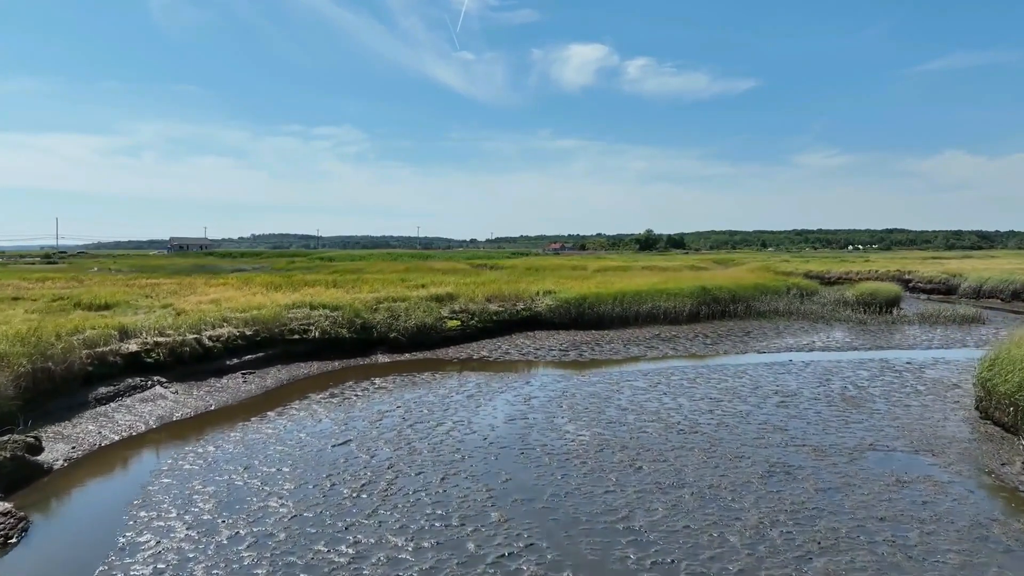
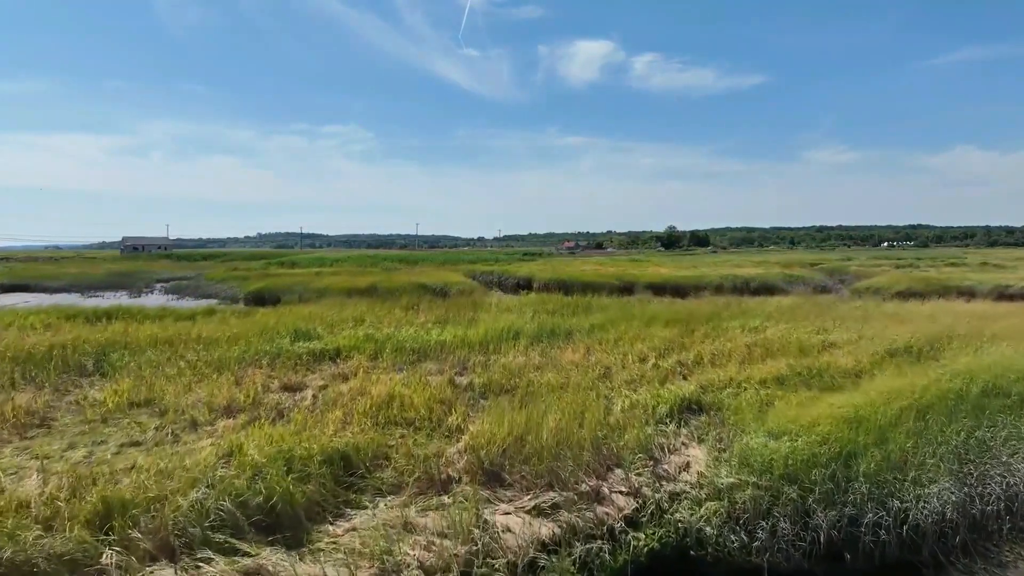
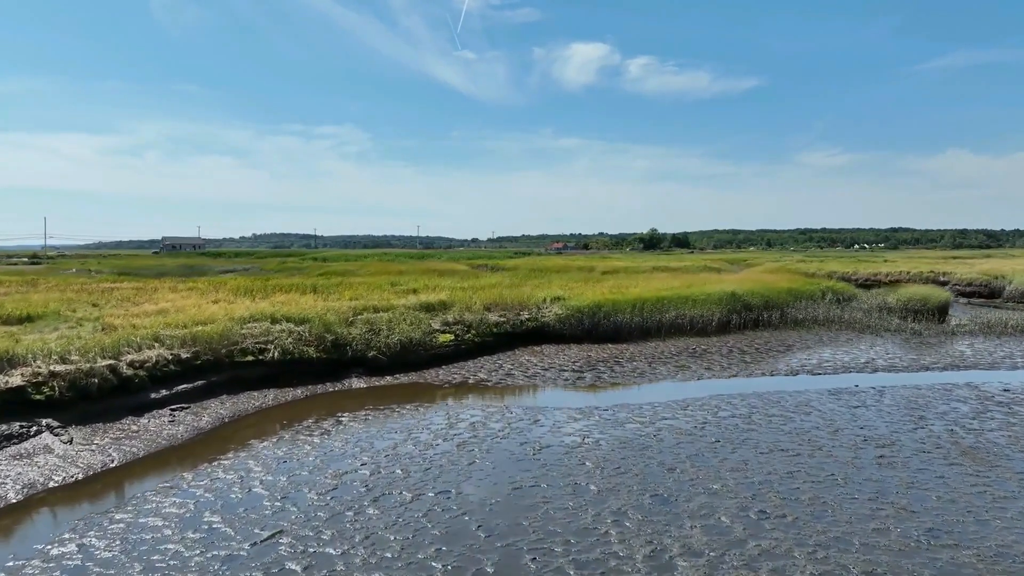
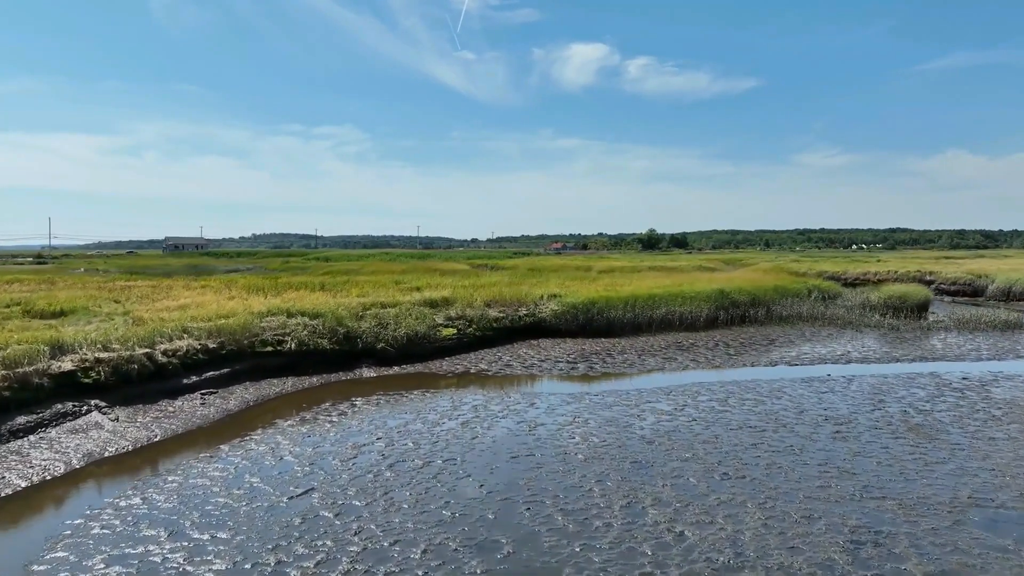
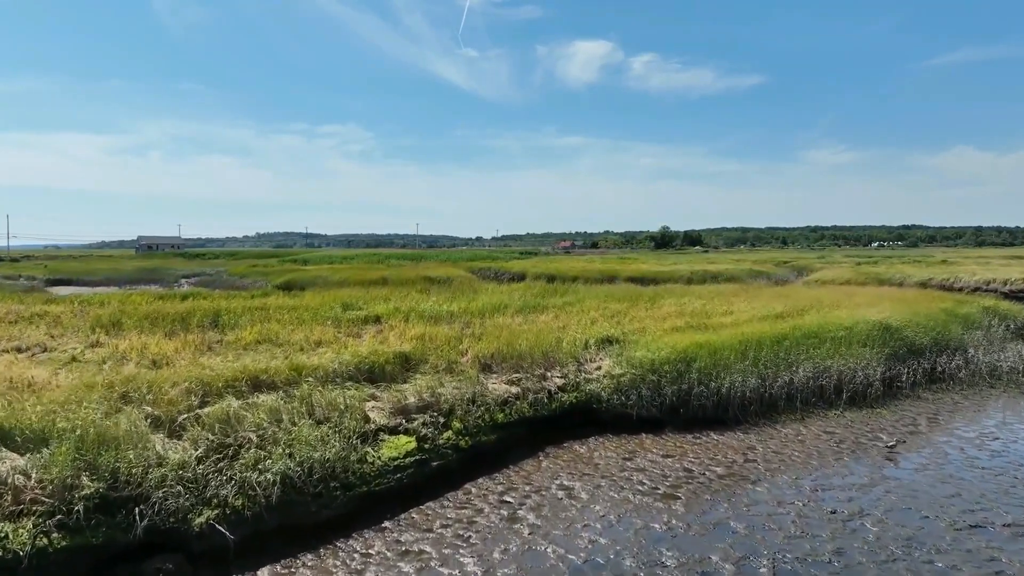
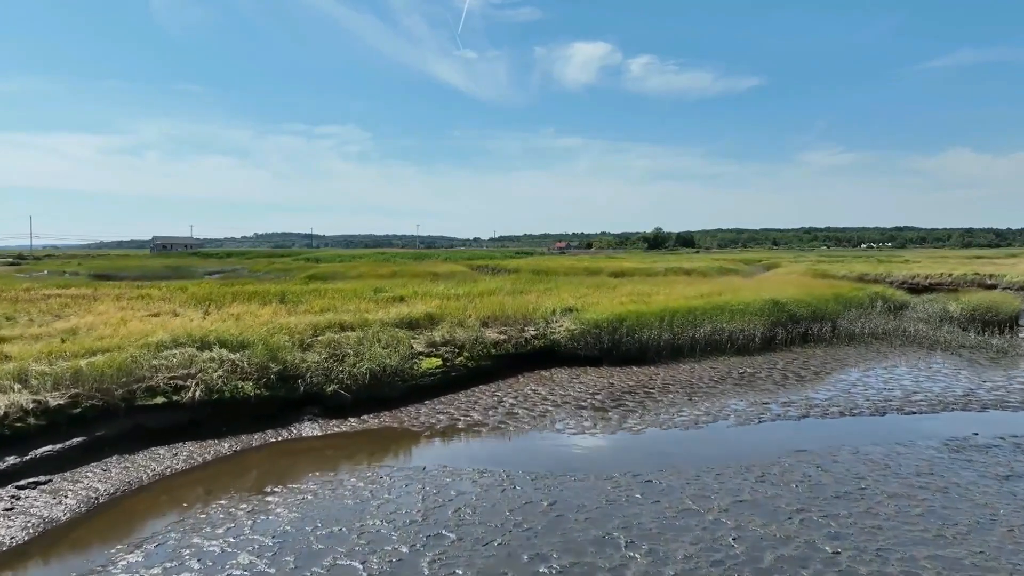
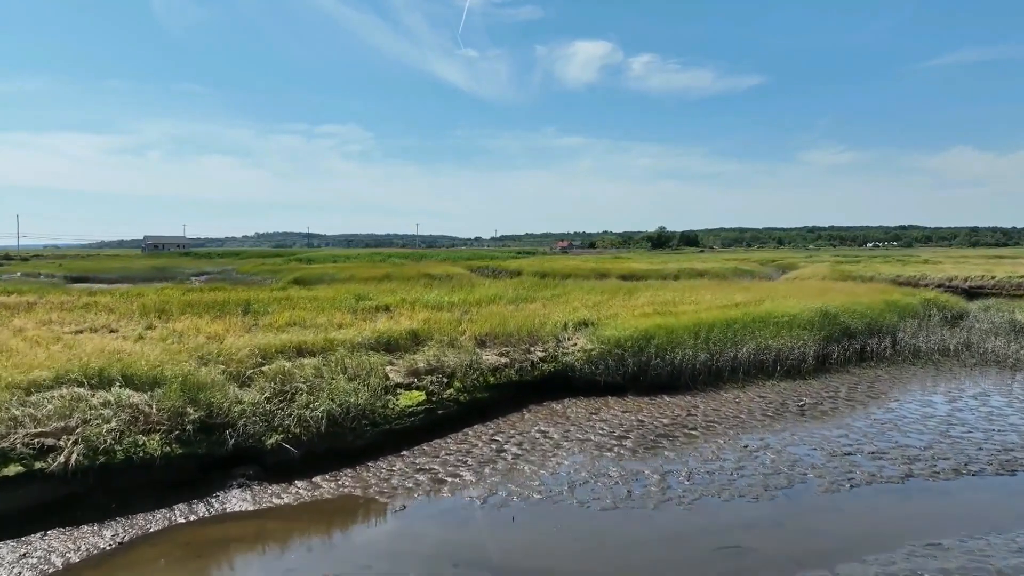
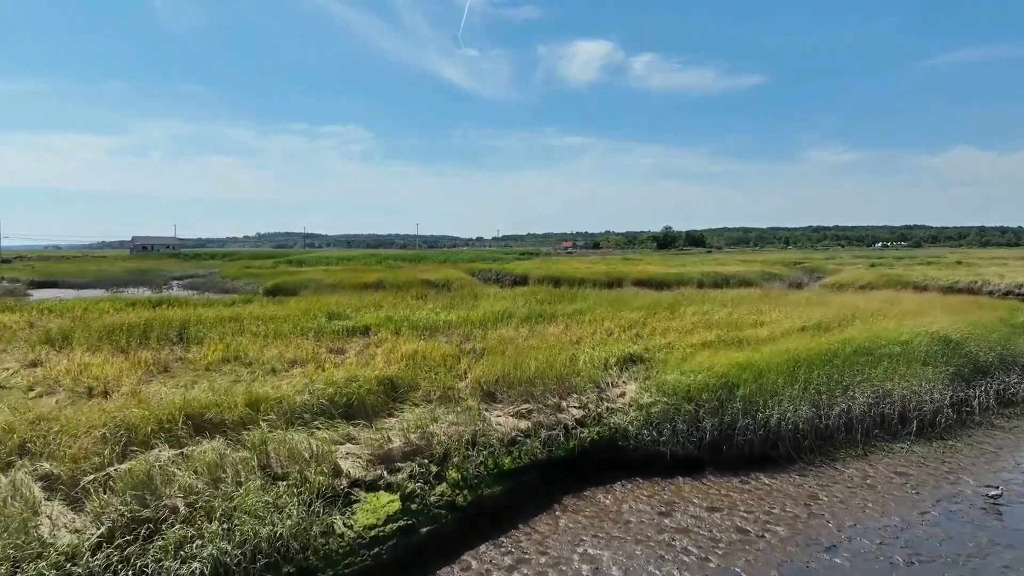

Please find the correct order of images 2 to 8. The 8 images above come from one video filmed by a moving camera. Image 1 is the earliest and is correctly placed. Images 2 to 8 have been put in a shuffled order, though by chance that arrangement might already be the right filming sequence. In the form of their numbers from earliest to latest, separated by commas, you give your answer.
4, 3, 6, 7, 5, 8, 2
